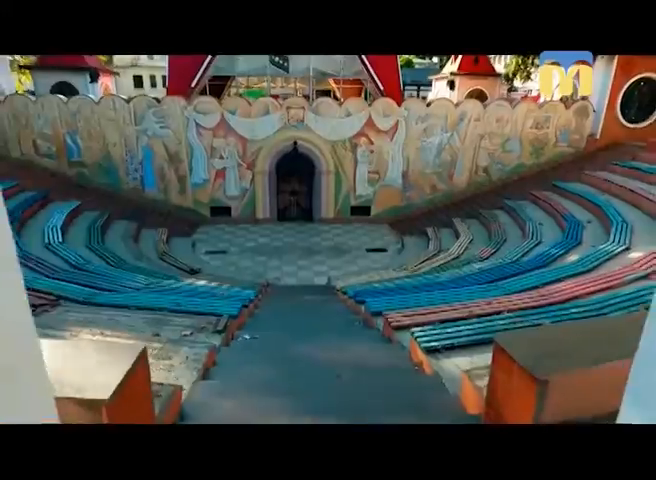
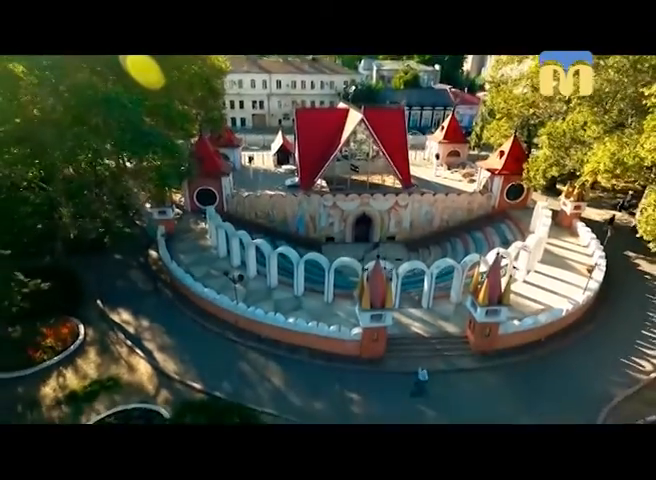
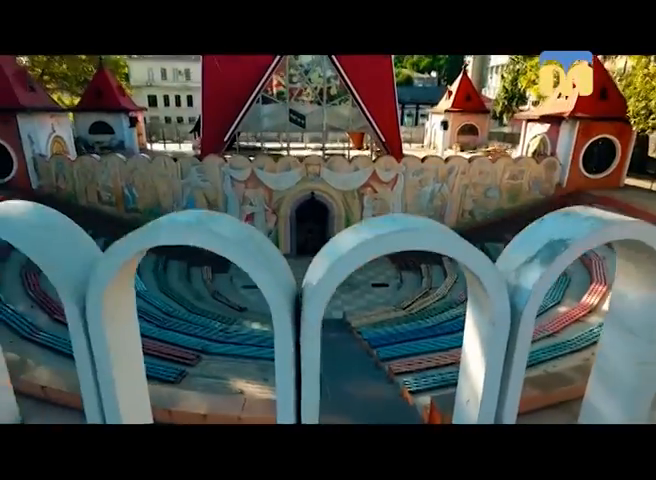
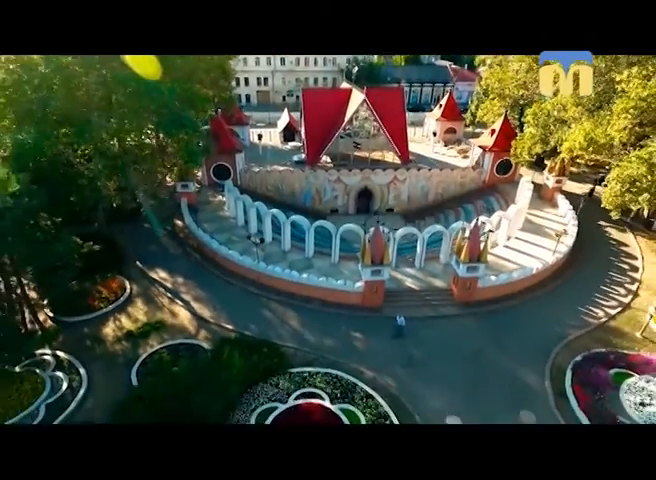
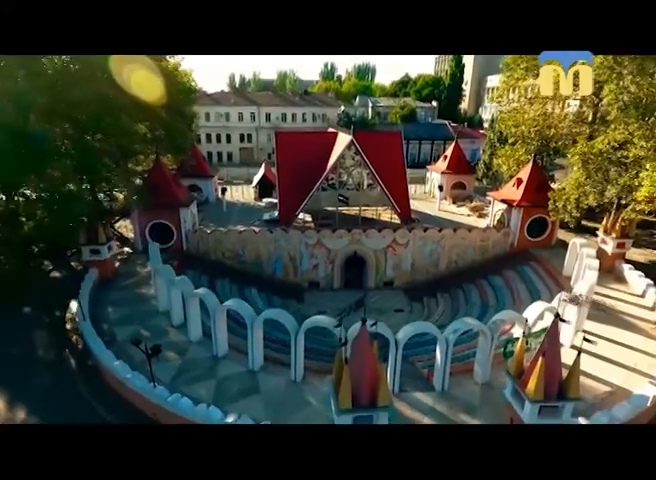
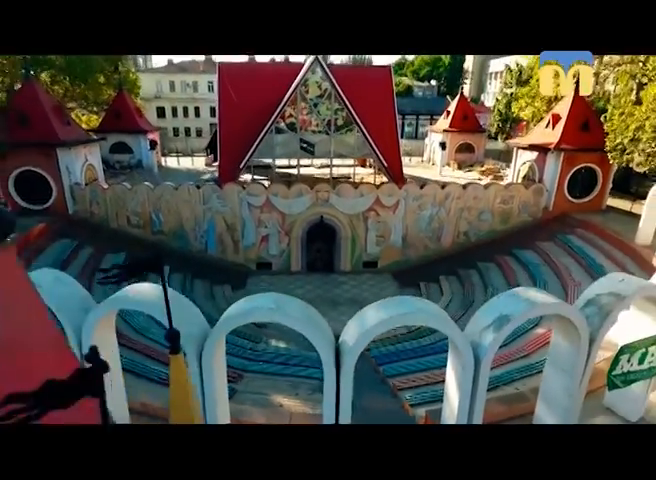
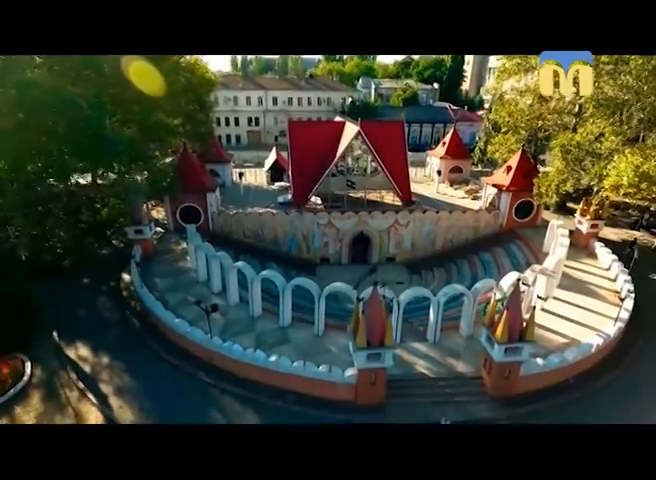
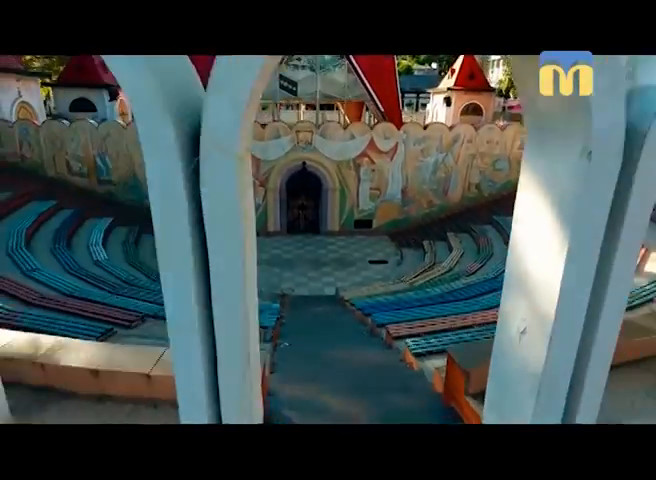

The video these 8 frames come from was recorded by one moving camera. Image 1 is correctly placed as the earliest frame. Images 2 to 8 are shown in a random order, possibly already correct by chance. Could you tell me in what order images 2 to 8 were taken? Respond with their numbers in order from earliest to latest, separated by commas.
8, 3, 6, 5, 7, 2, 4
